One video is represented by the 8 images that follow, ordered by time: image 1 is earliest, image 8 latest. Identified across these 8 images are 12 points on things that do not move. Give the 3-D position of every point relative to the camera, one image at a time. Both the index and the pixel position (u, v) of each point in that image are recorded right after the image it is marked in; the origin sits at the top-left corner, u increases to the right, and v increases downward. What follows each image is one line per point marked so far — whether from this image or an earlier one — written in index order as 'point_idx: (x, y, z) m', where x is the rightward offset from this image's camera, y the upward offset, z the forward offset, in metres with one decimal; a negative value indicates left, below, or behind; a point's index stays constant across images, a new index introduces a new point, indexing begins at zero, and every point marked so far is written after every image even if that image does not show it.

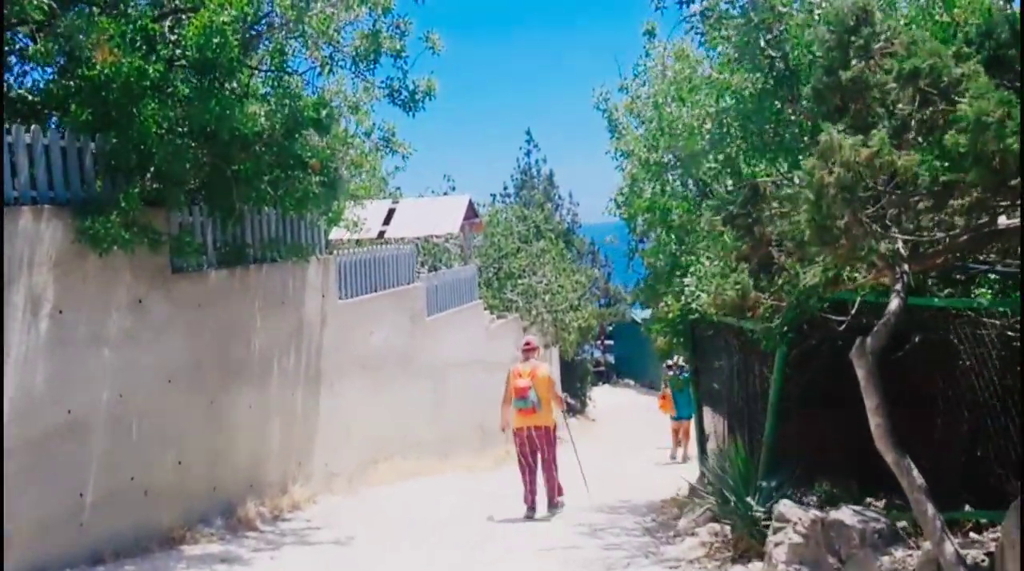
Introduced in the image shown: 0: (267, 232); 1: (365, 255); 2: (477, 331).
0: (-2.2, +0.5, +9.6) m
1: (-1.7, +0.4, +12.4) m
2: (-0.5, -0.7, +16.6) m
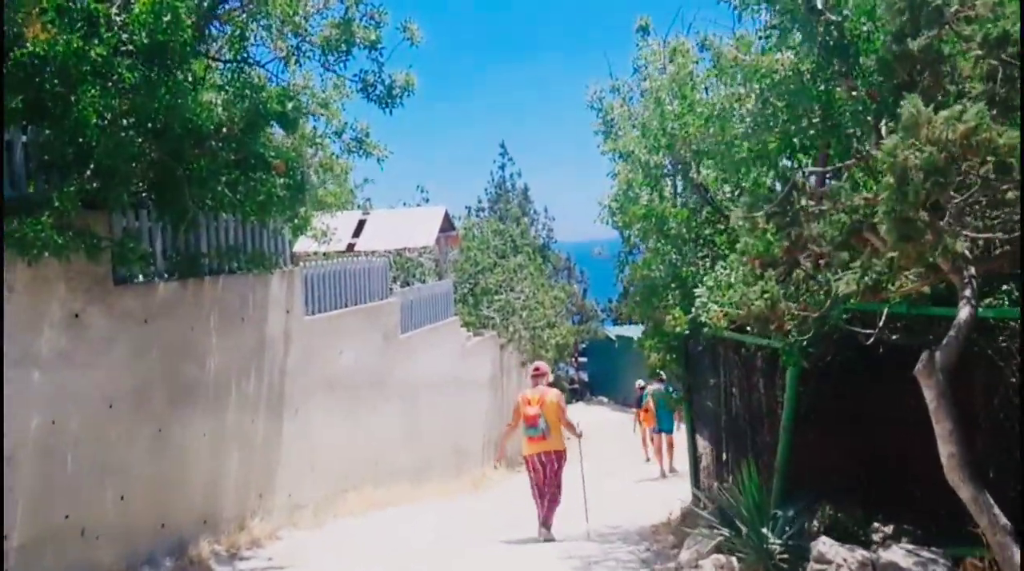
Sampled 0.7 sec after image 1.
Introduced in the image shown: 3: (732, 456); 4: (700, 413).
0: (-2.3, +0.4, +8.7) m
1: (-1.9, +0.2, +11.5) m
2: (-0.9, -0.9, +15.8) m
3: (+1.8, -1.4, +8.7) m
4: (+1.7, -1.1, +9.6) m
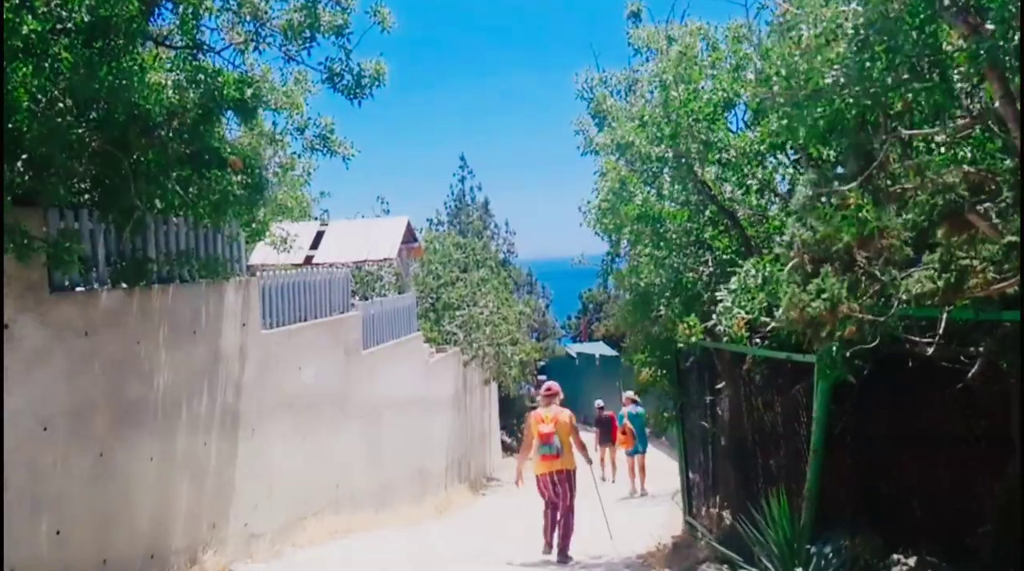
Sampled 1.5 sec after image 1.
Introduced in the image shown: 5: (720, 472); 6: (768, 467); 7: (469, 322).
0: (-2.5, +0.3, +7.9) m
1: (-2.2, +0.1, +10.7) m
2: (-1.3, -1.1, +15.0) m
3: (+1.6, -1.4, +8.0) m
4: (+1.5, -1.2, +8.9) m
5: (+1.6, -1.5, +8.4) m
6: (+1.7, -1.2, +7.3) m
7: (-0.7, -0.6, +18.1) m
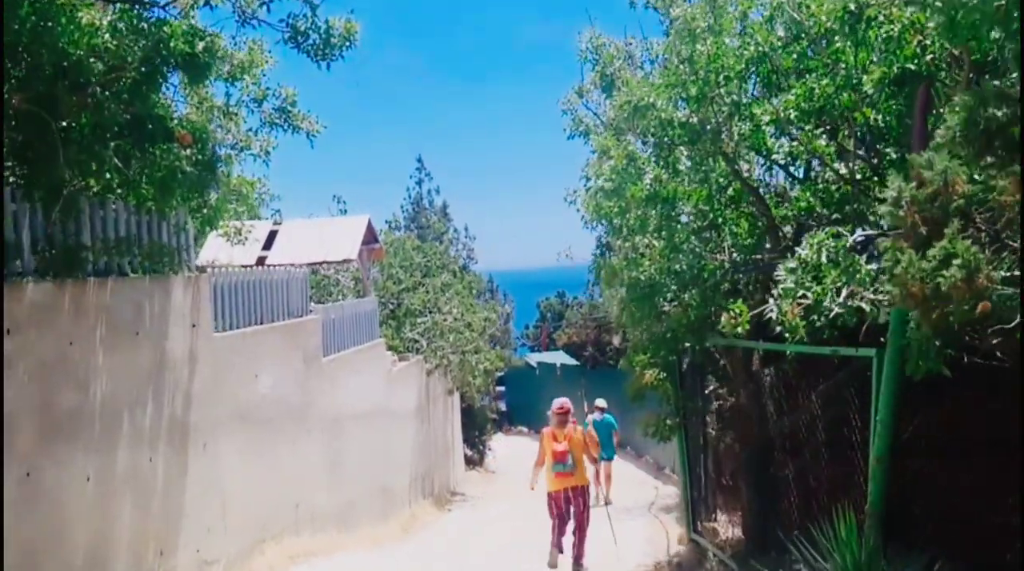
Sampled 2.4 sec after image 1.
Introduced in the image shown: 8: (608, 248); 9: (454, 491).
0: (-2.5, +0.3, +6.8) m
1: (-2.4, +0.1, +9.6) m
2: (-1.7, -1.2, +13.9) m
3: (+1.6, -1.4, +7.1) m
4: (+1.4, -1.2, +8.0) m
5: (+1.5, -1.4, +7.5) m
6: (+1.7, -1.2, +6.4) m
7: (-1.3, -0.7, +17.1) m
8: (+0.8, +0.3, +8.5) m
9: (-1.0, -3.7, +19.3) m
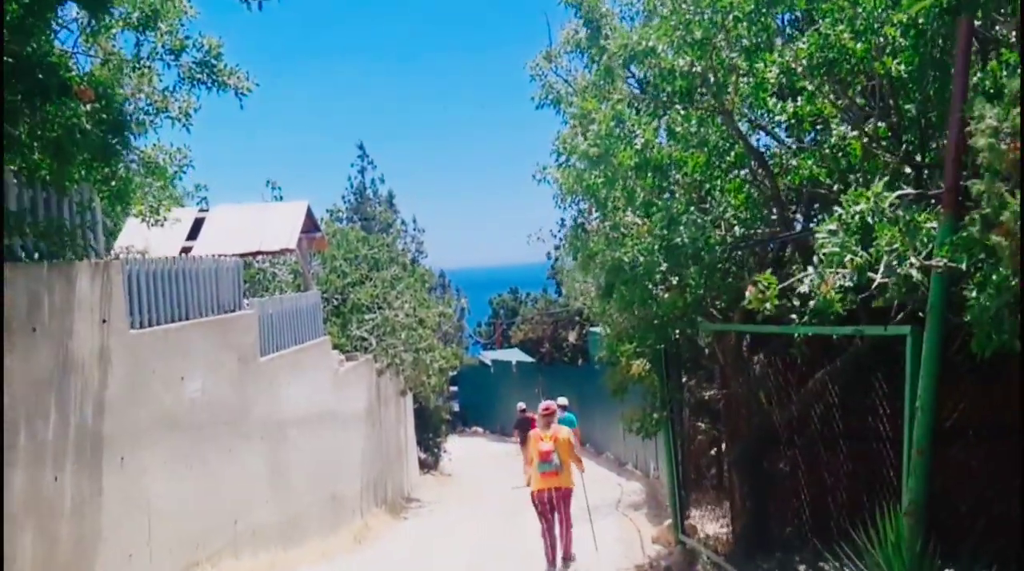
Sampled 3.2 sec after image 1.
0: (-2.7, +0.4, +5.7) m
1: (-2.7, +0.2, +8.5) m
2: (-2.2, -1.1, +12.9) m
3: (+1.4, -1.3, +6.2) m
4: (+1.2, -1.1, +7.1) m
5: (+1.3, -1.3, +6.6) m
6: (+1.5, -1.0, +5.5) m
7: (-1.9, -0.6, +16.1) m
8: (+0.5, +0.4, +7.5) m
9: (-1.7, -3.6, +18.2) m
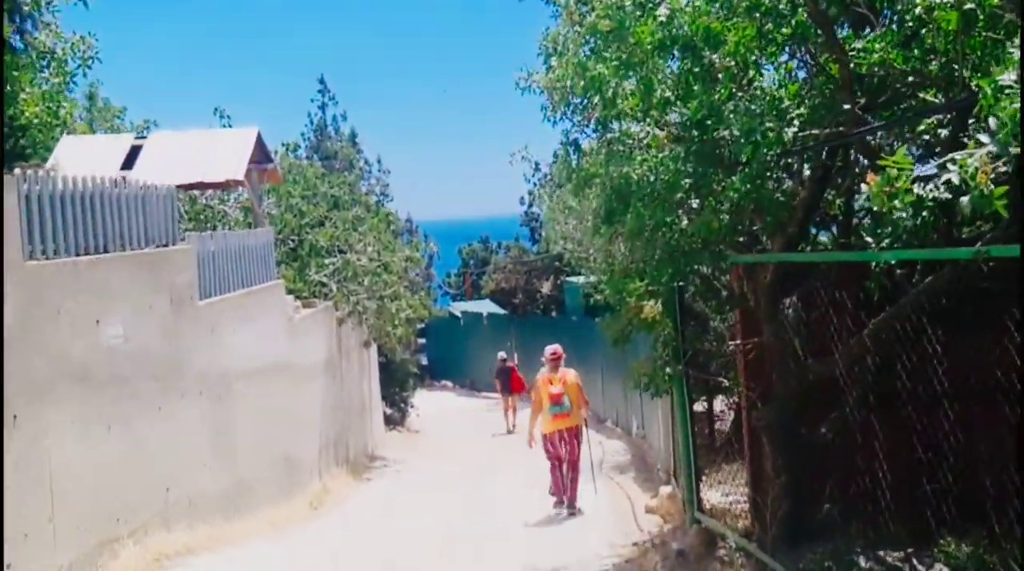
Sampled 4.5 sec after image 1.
0: (-2.8, +0.8, +4.4) m
1: (-2.8, +0.7, +7.2) m
2: (-2.5, -0.4, +11.6) m
3: (+1.3, -0.9, +5.0) m
4: (+1.0, -0.7, +5.9) m
5: (+1.2, -0.9, +5.5) m
6: (+1.5, -0.7, +4.4) m
7: (-2.3, +0.2, +14.8) m
8: (+0.4, +0.8, +6.3) m
9: (-2.2, -2.7, +17.0) m
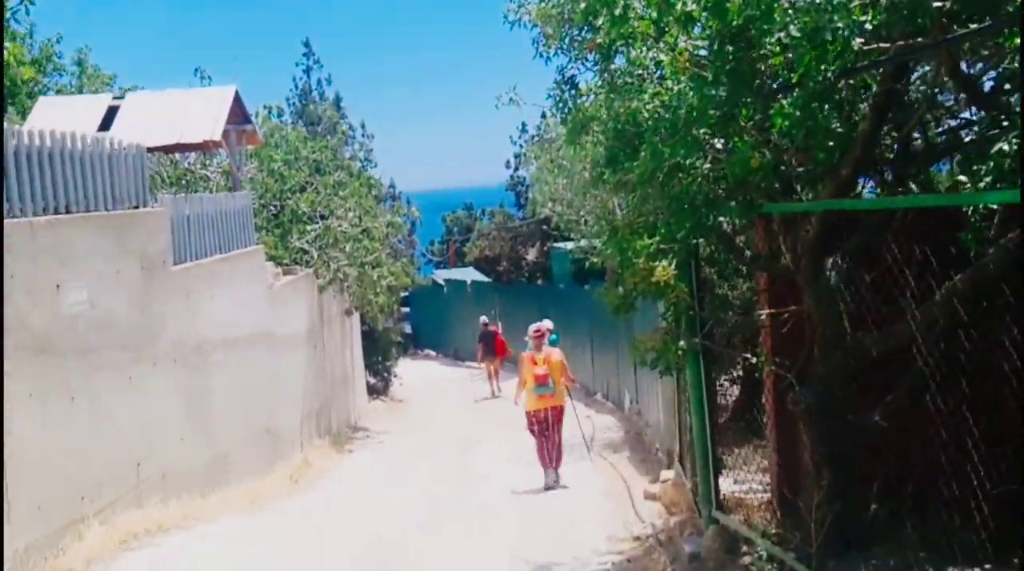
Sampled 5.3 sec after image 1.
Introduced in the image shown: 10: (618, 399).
0: (-2.8, +0.9, +3.9) m
1: (-2.9, +0.9, +6.6) m
2: (-2.6, 0.0, +11.1) m
3: (+1.3, -0.7, +4.6) m
4: (+1.0, -0.5, +5.5) m
5: (+1.2, -0.7, +5.1) m
6: (+1.5, -0.6, +4.0) m
7: (-2.5, +0.6, +14.3) m
8: (+0.4, +1.0, +5.8) m
9: (-2.4, -2.2, +16.6) m
10: (+1.4, -1.5, +14.7) m
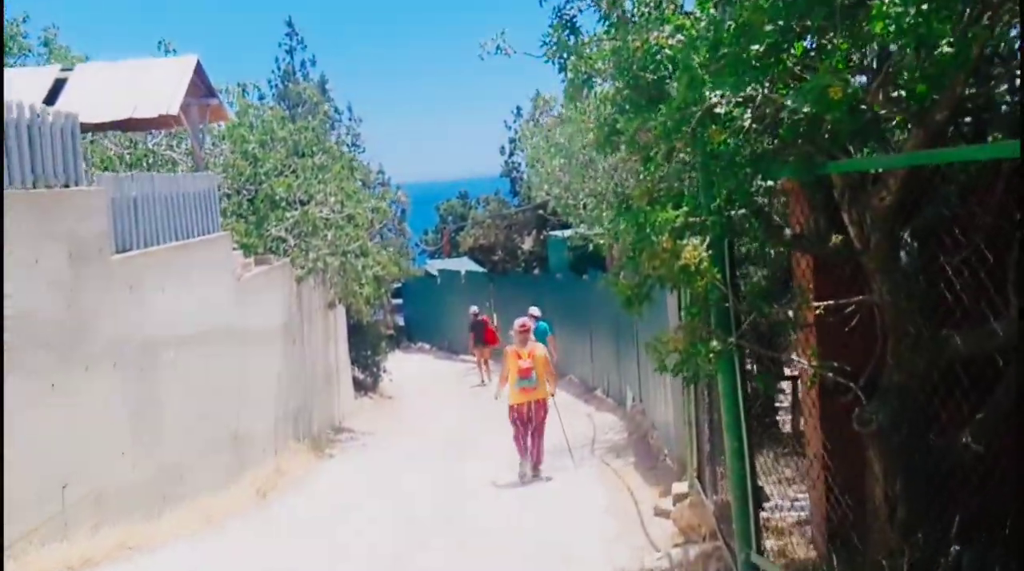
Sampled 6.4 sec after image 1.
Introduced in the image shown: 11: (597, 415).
0: (-2.8, +0.9, +2.7) m
1: (-2.9, +0.9, +5.5) m
2: (-2.7, 0.0, +10.0) m
3: (+1.3, -0.7, +3.5) m
4: (+1.0, -0.4, +4.4) m
5: (+1.2, -0.7, +4.0) m
6: (+1.4, -0.5, +2.8) m
7: (-2.6, +0.8, +13.2) m
8: (+0.3, +1.1, +4.7) m
9: (-2.5, -2.0, +15.5) m
10: (+1.4, -1.4, +13.6) m
11: (+1.1, -1.6, +13.8) m
